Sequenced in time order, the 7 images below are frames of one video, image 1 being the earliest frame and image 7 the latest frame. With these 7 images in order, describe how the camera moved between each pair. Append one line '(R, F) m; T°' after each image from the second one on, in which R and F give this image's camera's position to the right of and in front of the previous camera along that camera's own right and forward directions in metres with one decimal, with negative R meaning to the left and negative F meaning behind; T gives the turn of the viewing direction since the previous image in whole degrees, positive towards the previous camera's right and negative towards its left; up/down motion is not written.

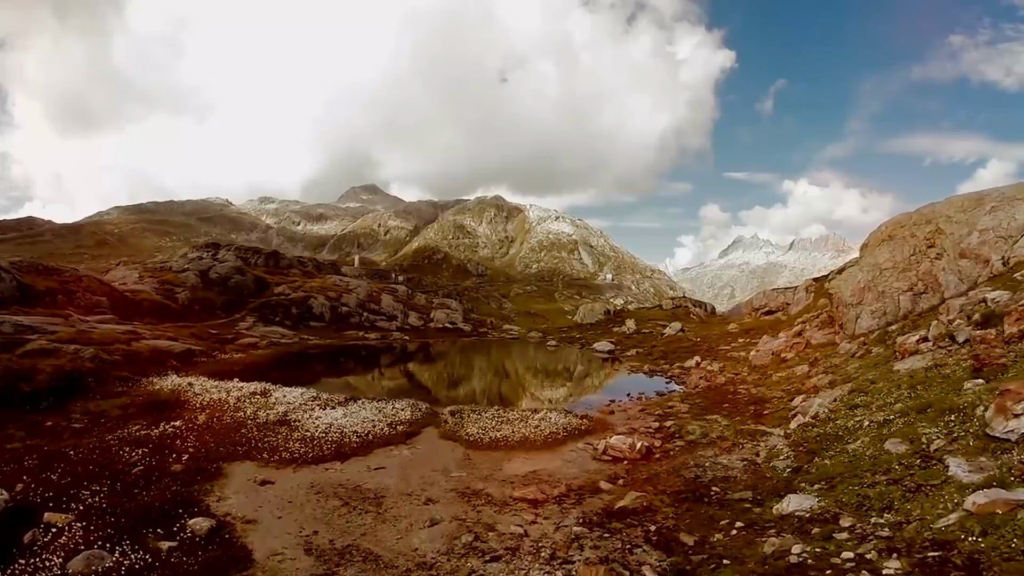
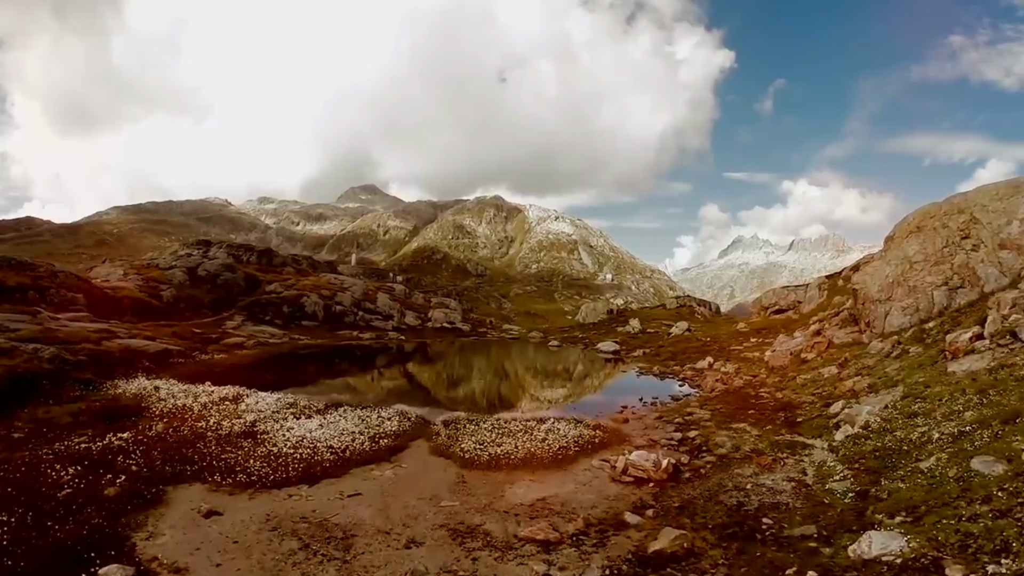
(-0.2, +5.6) m; 0°
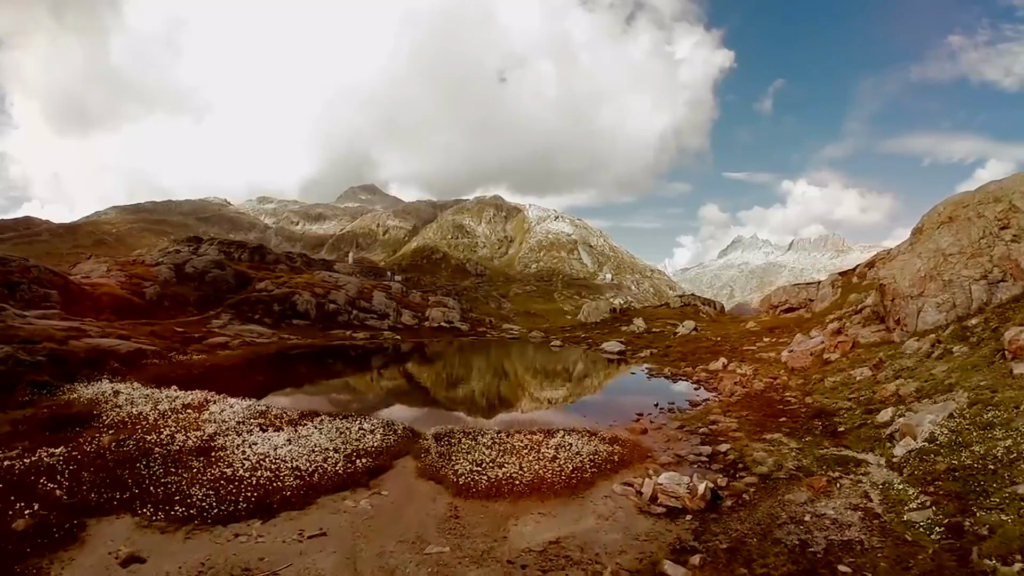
(-0.2, +5.3) m; 0°
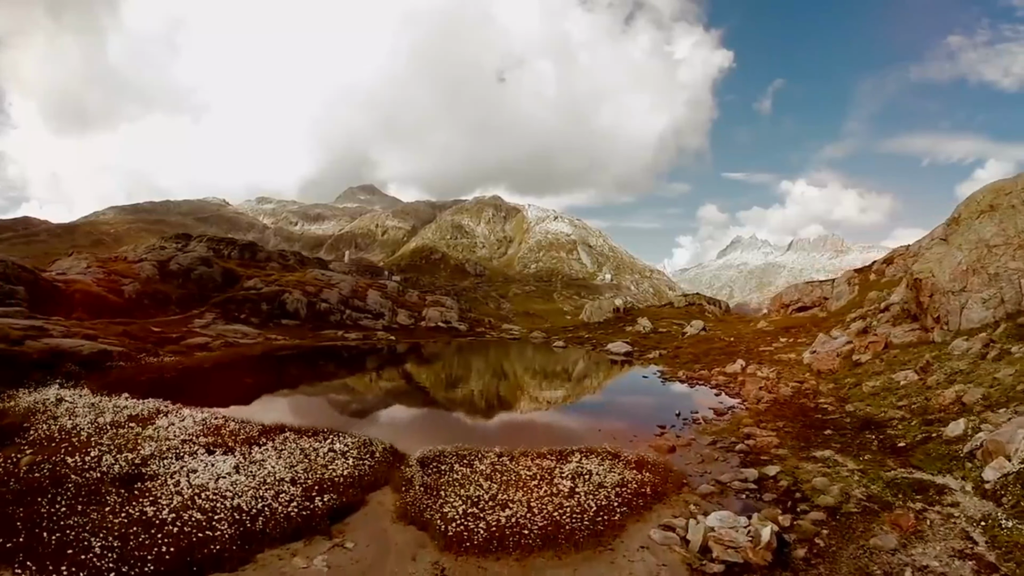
(-0.3, +5.9) m; 0°
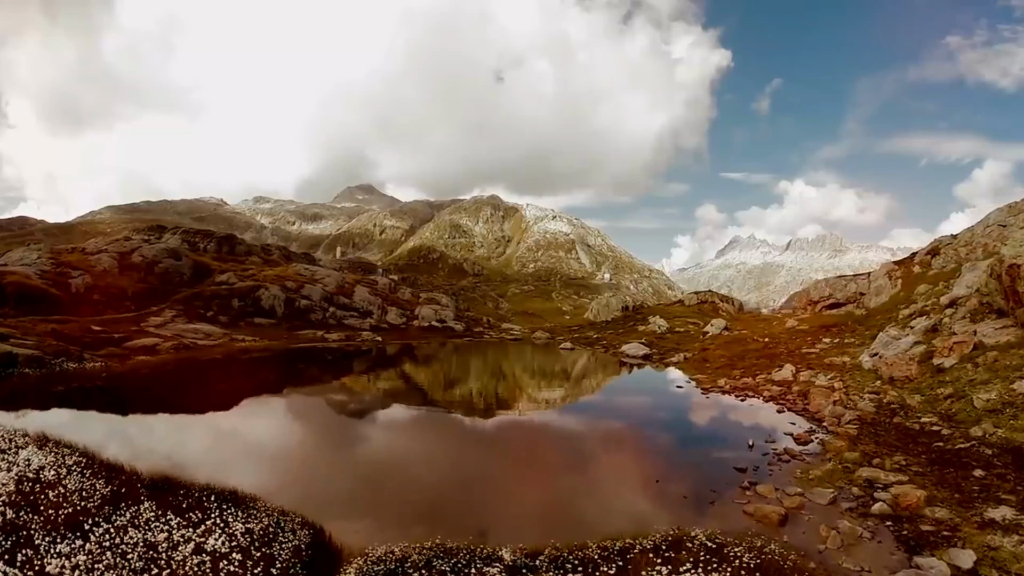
(-0.7, +12.3) m; 0°
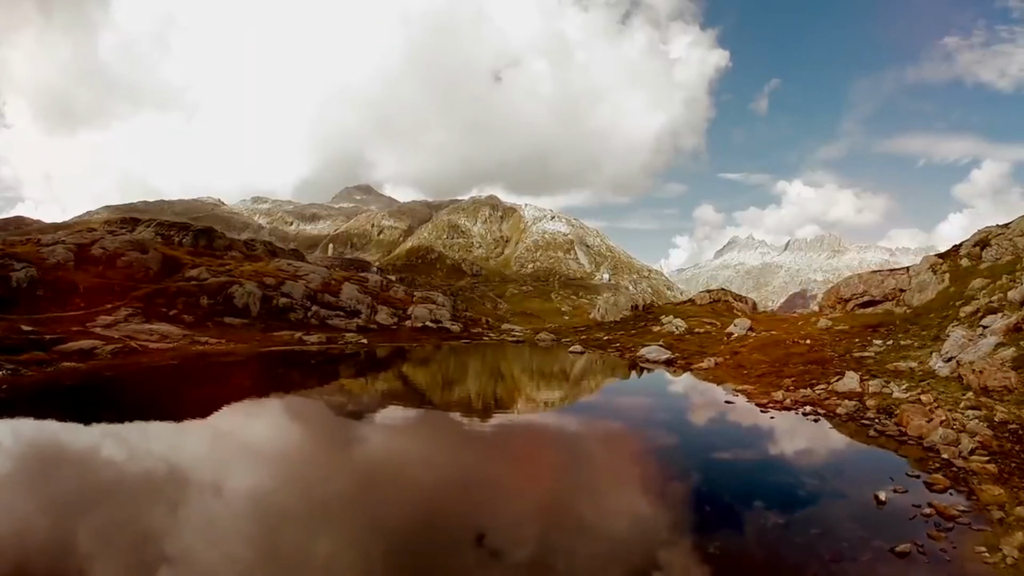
(-0.7, +10.9) m; 0°
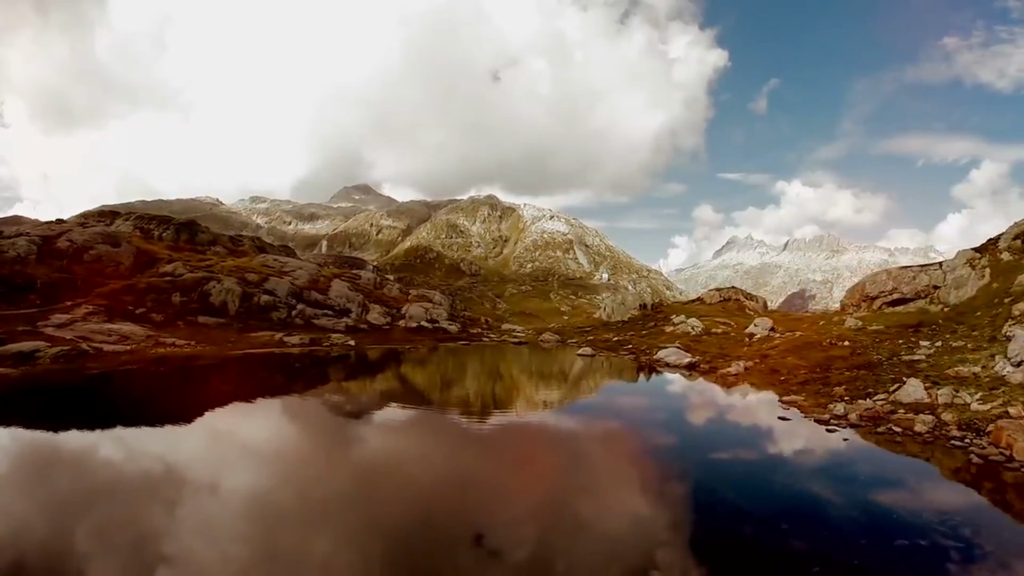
(-0.5, +7.7) m; 0°
